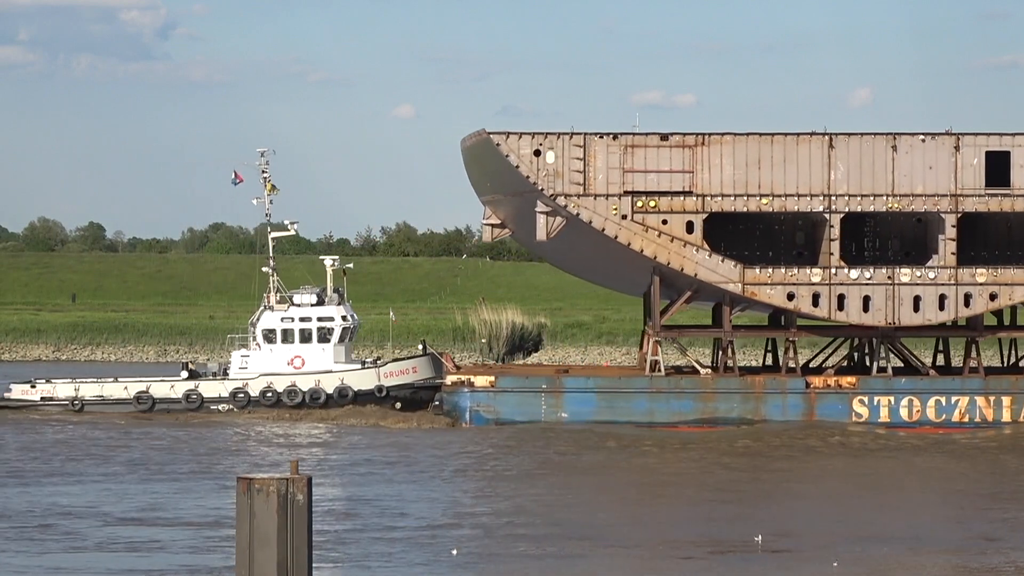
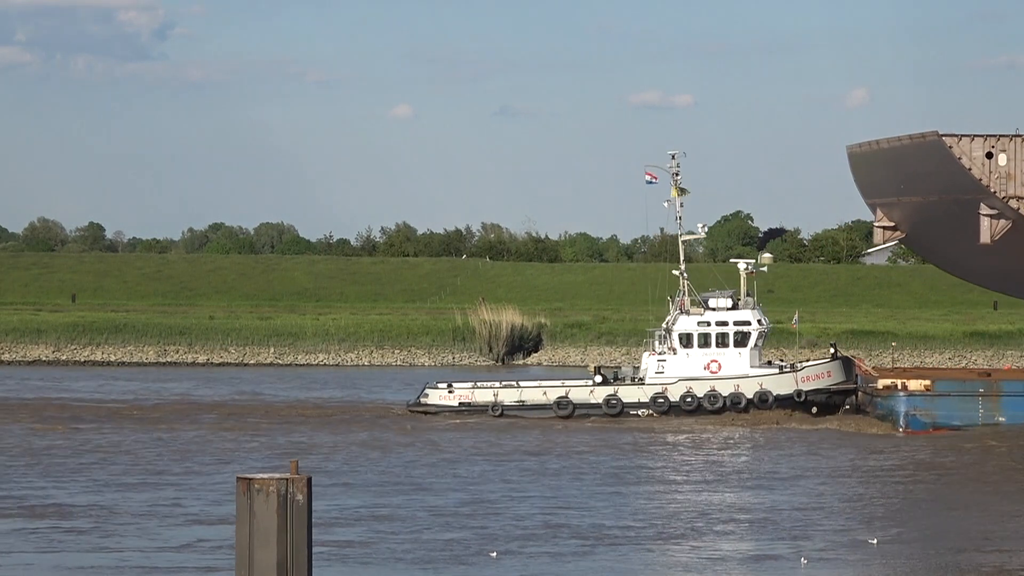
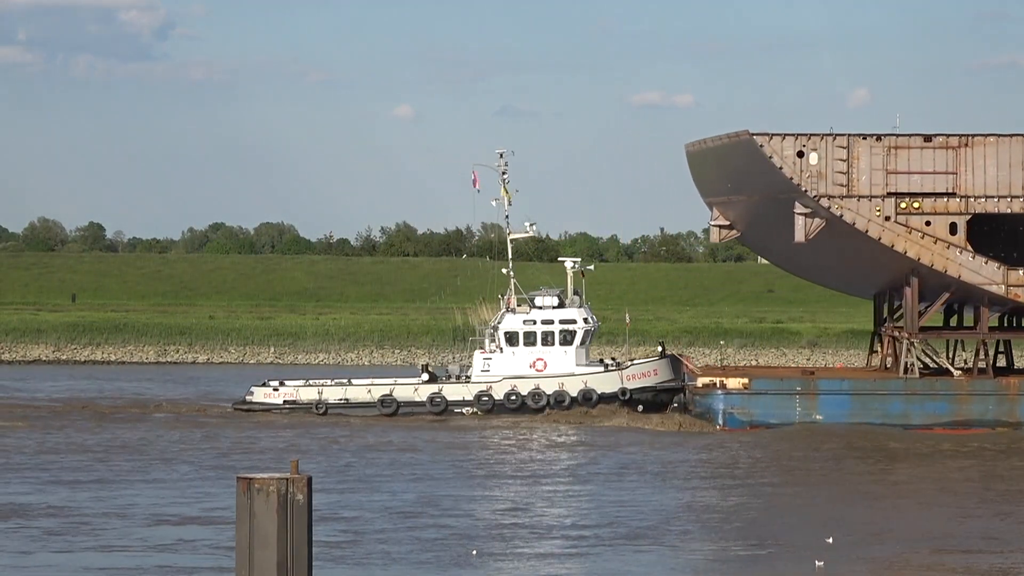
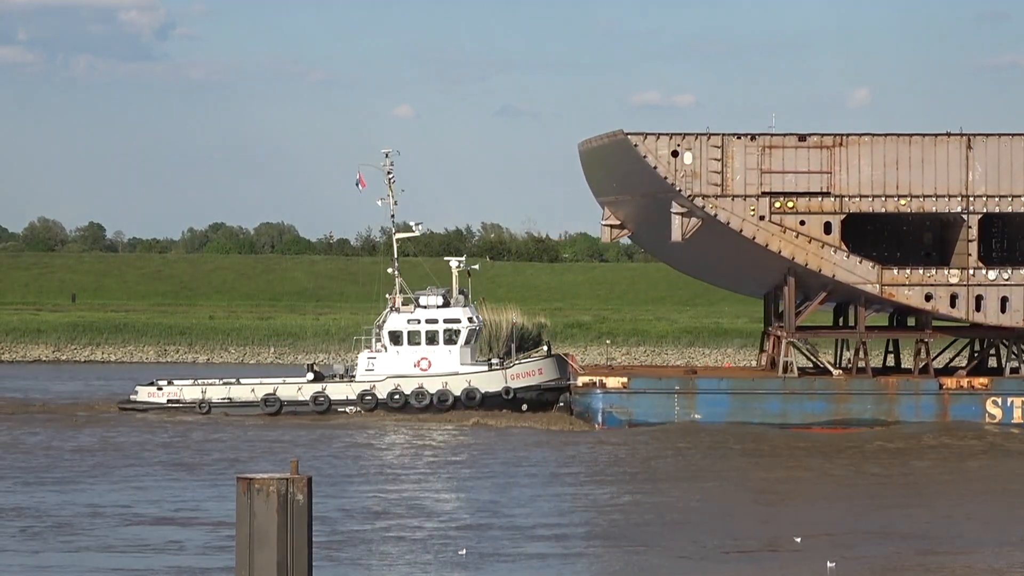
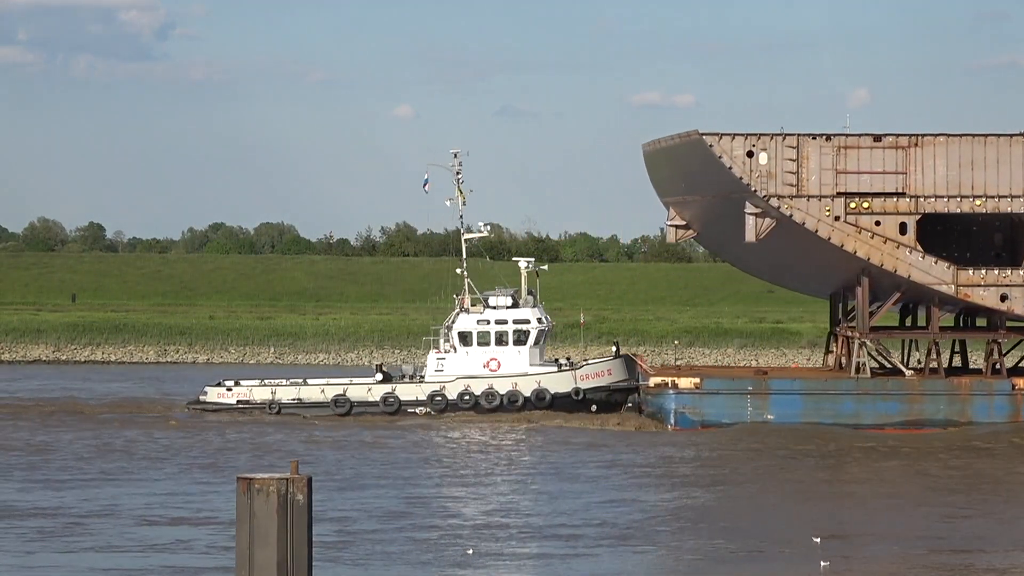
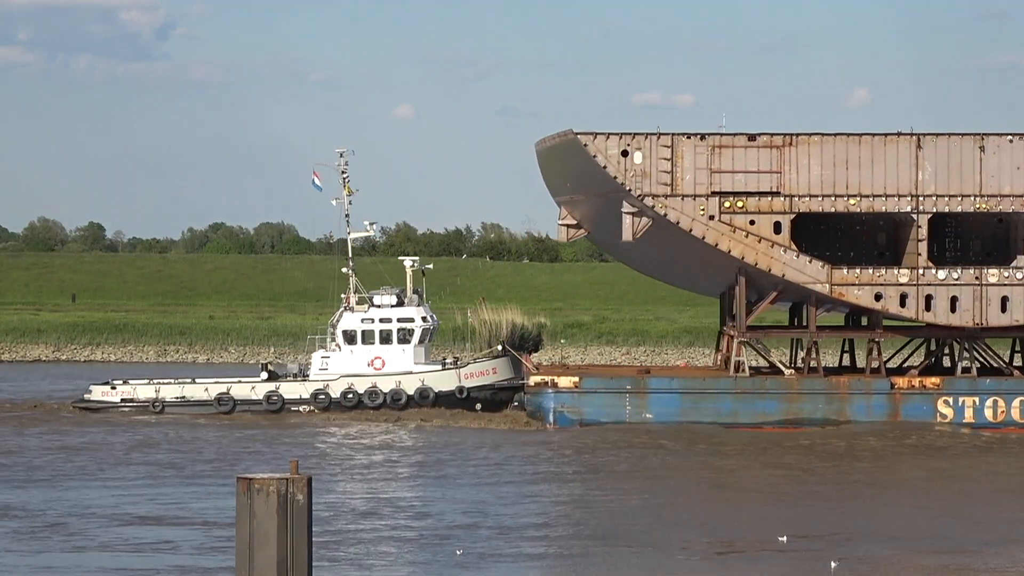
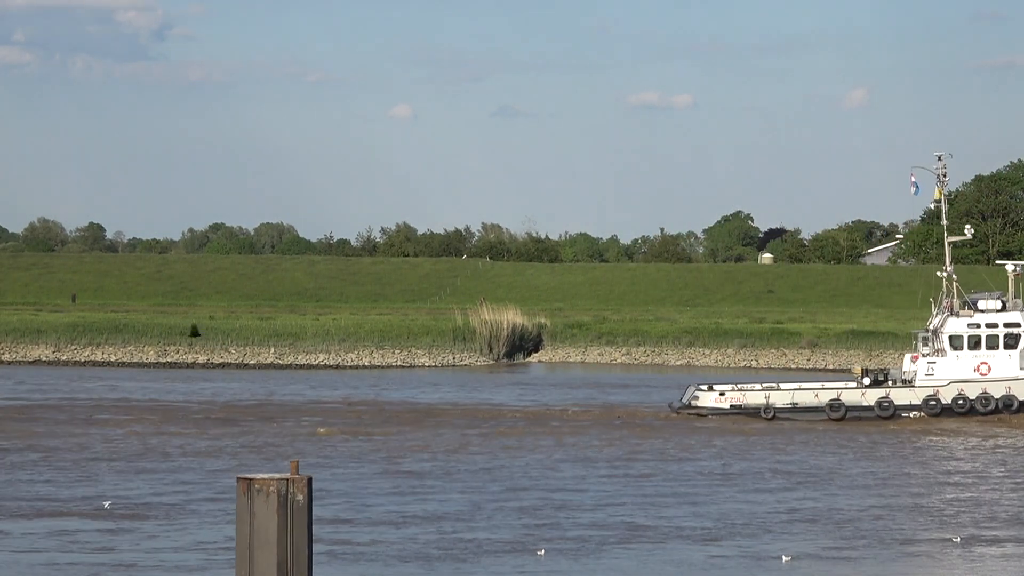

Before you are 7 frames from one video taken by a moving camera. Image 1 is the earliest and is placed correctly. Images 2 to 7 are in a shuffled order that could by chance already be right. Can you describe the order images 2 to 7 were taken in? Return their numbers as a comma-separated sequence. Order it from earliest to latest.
6, 4, 5, 3, 2, 7
